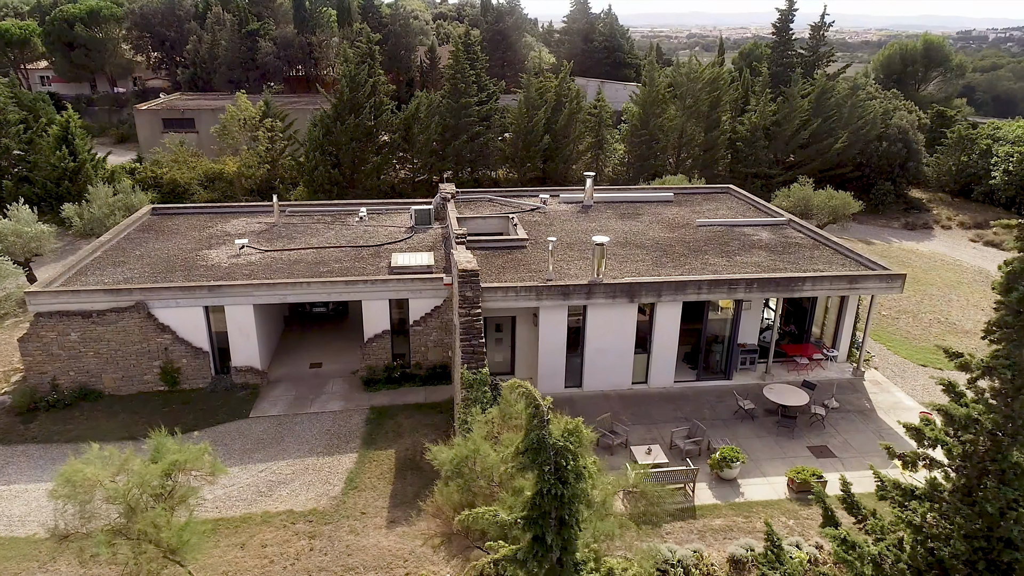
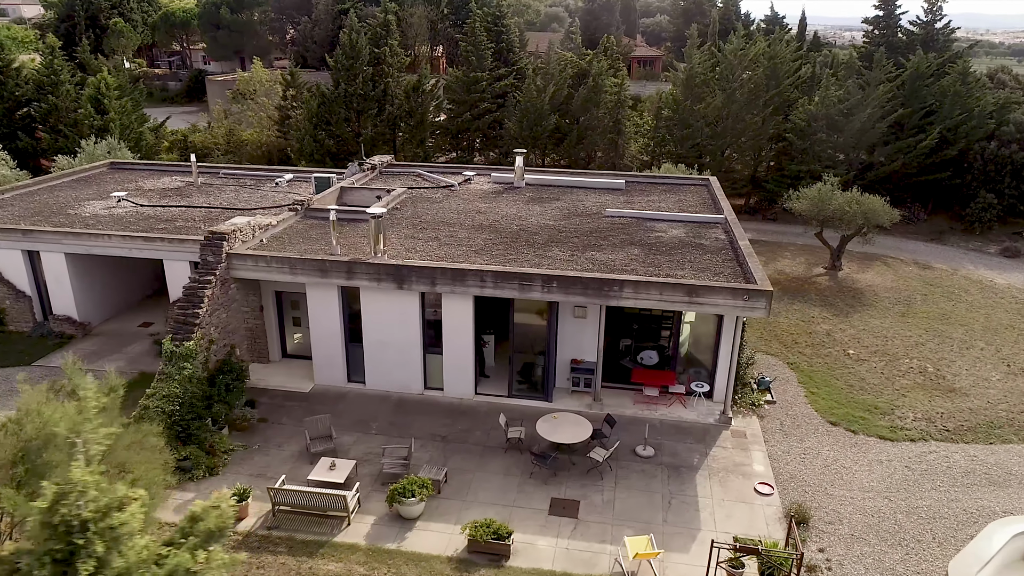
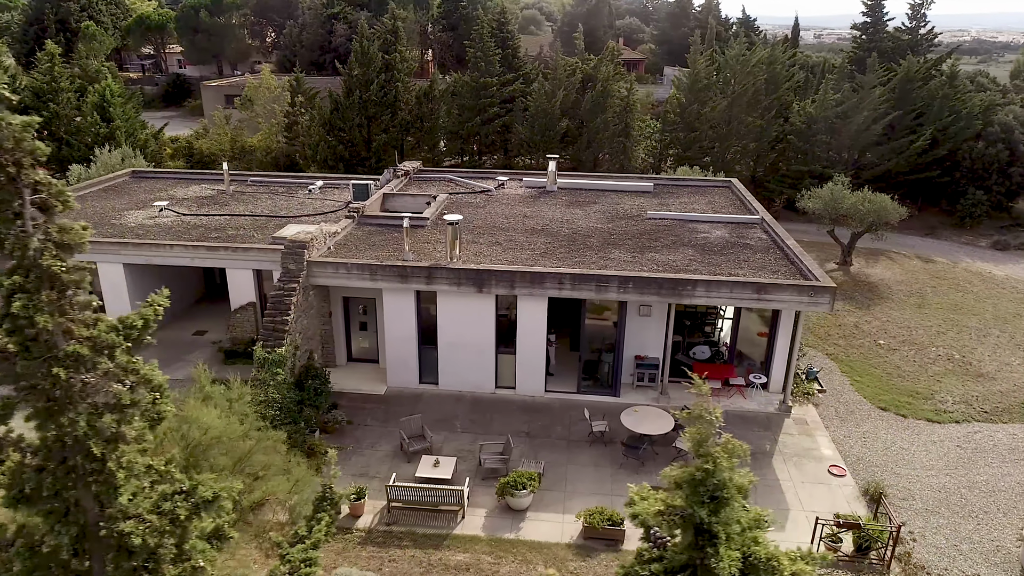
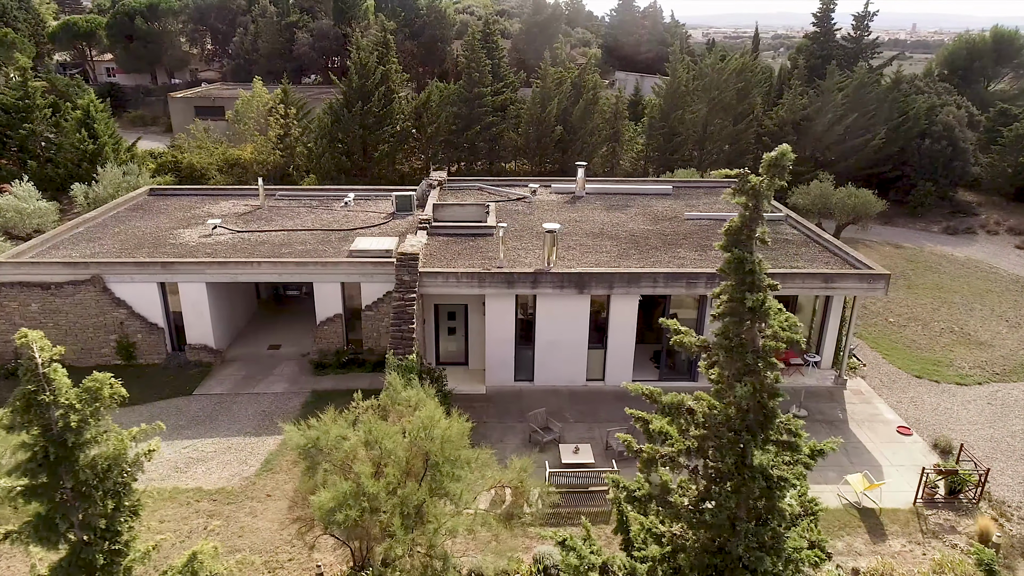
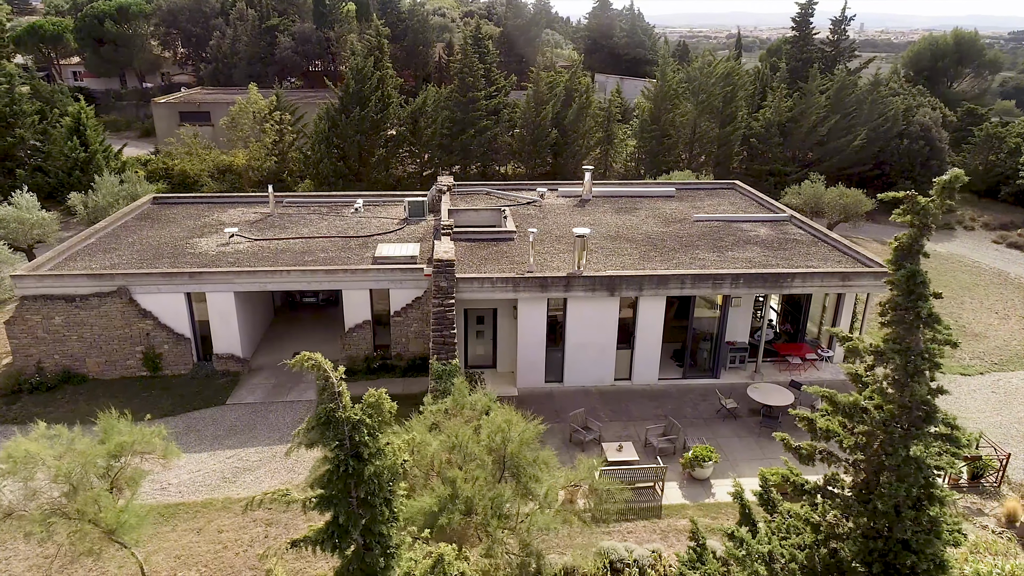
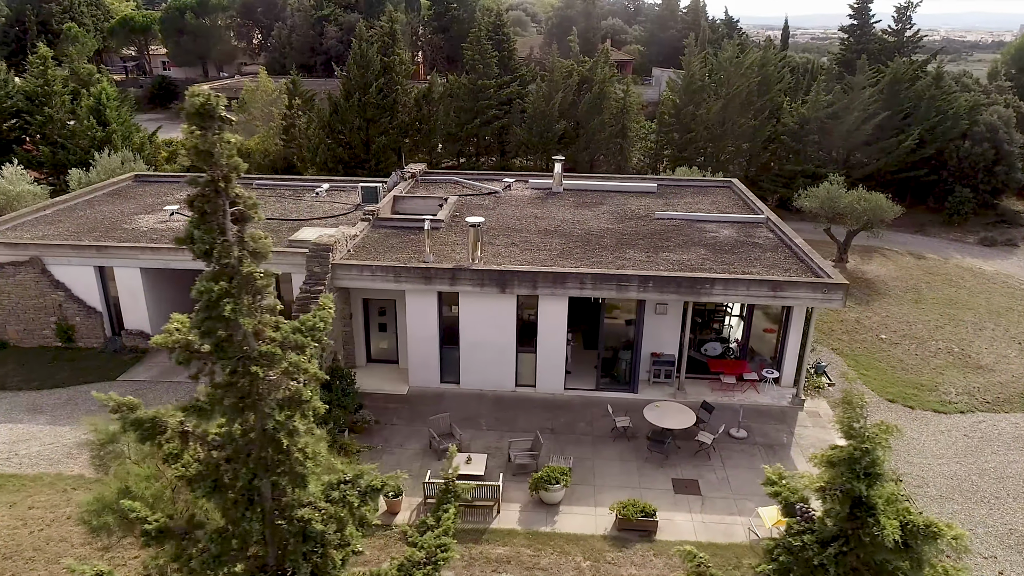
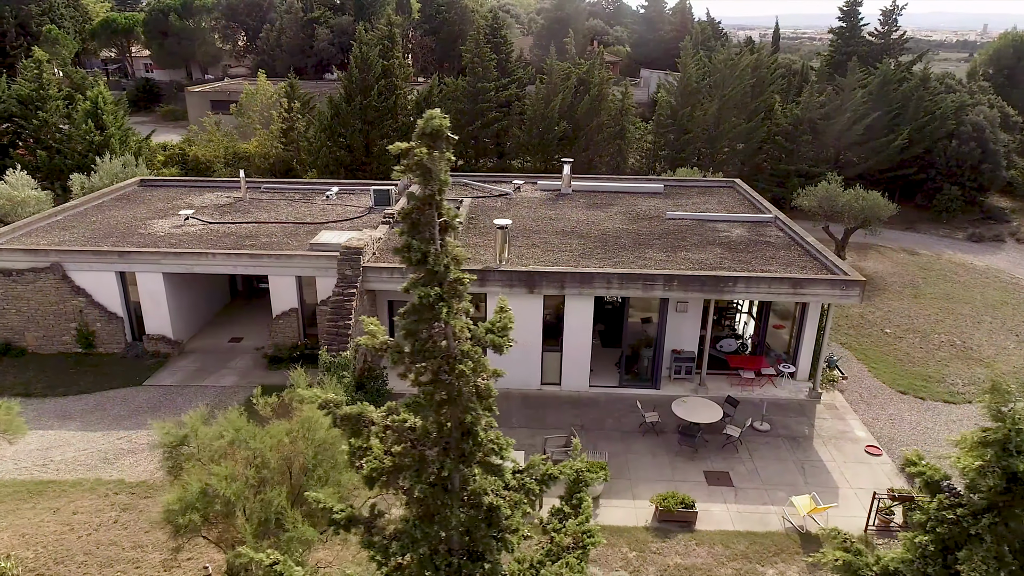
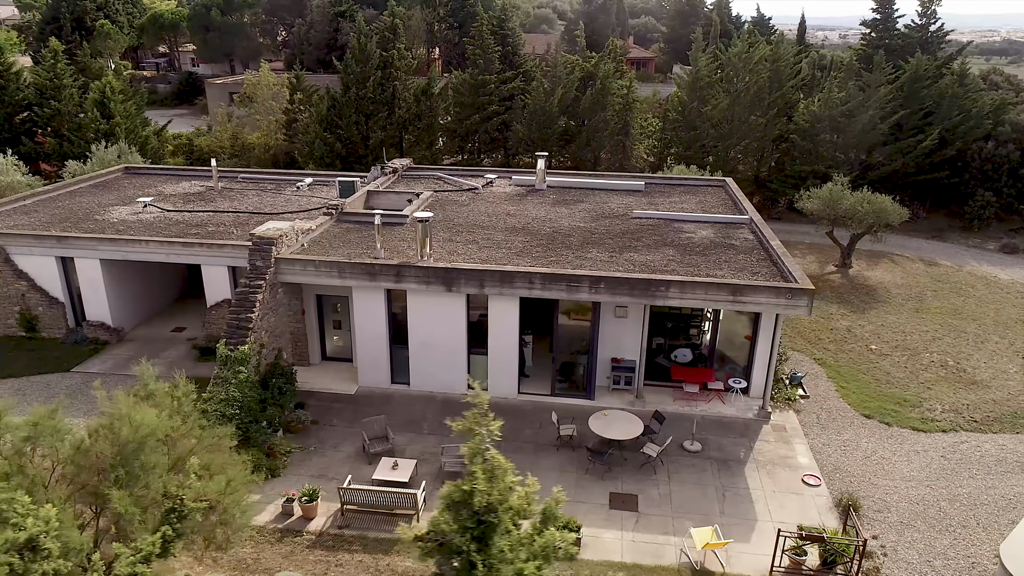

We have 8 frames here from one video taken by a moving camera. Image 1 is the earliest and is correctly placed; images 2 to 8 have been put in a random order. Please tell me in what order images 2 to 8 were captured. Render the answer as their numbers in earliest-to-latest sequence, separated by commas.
5, 4, 7, 6, 3, 8, 2
